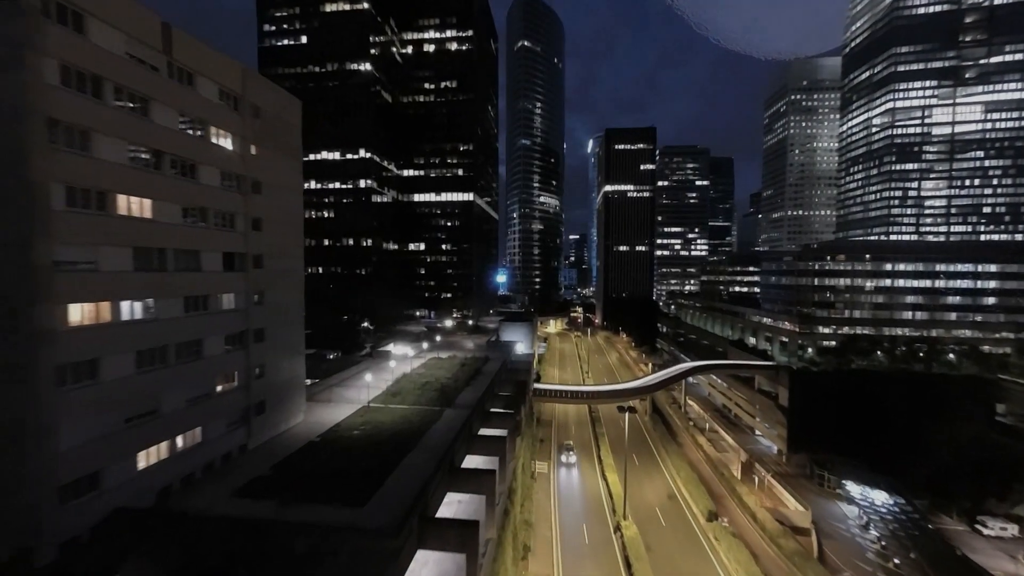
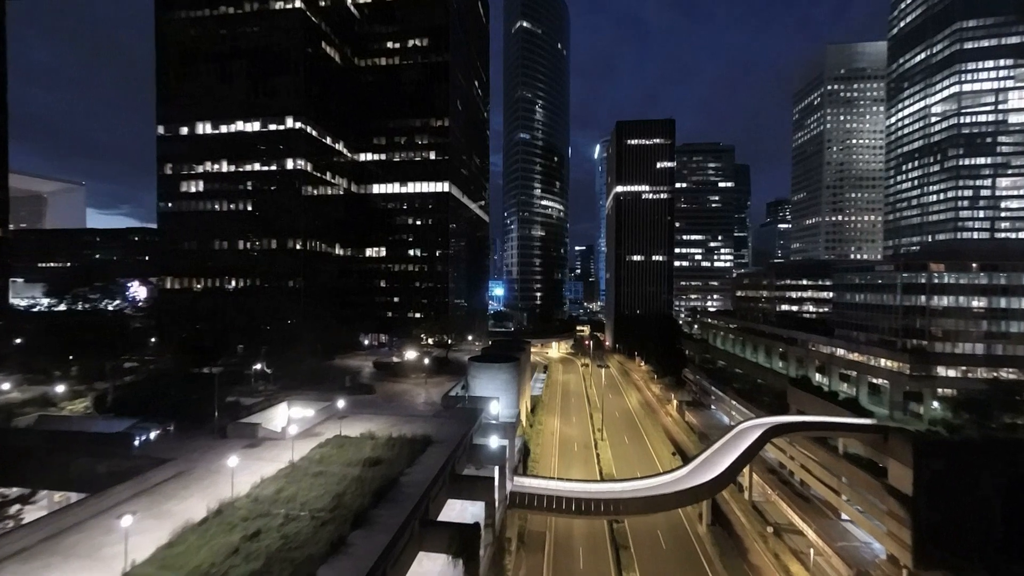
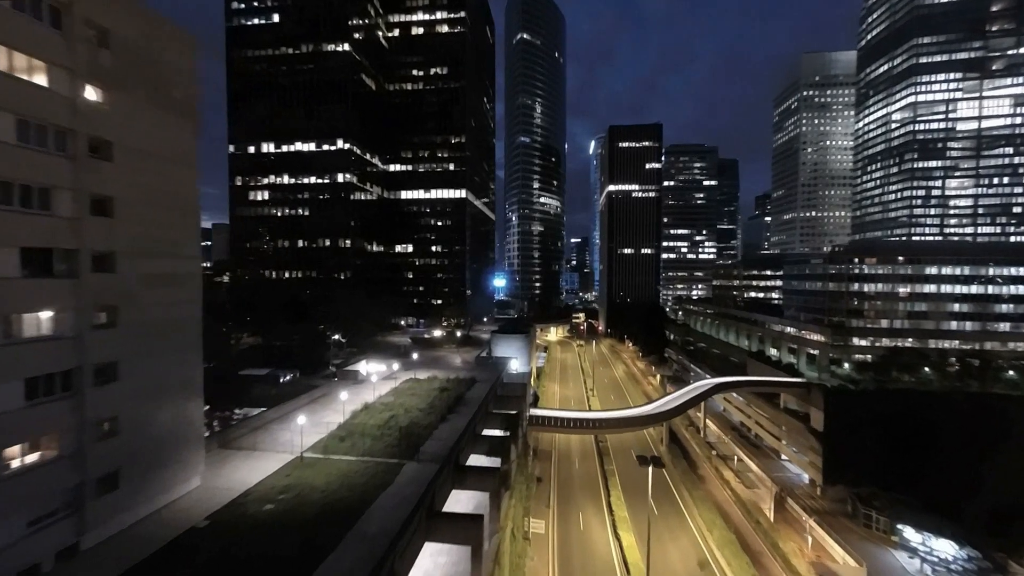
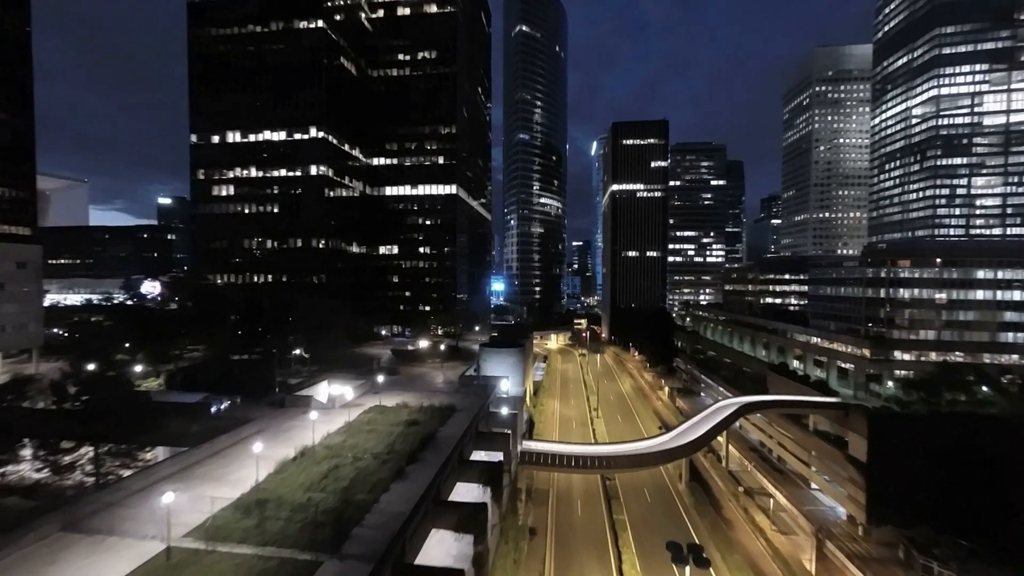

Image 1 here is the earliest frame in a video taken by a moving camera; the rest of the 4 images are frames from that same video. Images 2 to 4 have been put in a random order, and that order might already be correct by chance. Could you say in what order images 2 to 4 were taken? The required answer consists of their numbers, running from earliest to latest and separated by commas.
3, 4, 2
